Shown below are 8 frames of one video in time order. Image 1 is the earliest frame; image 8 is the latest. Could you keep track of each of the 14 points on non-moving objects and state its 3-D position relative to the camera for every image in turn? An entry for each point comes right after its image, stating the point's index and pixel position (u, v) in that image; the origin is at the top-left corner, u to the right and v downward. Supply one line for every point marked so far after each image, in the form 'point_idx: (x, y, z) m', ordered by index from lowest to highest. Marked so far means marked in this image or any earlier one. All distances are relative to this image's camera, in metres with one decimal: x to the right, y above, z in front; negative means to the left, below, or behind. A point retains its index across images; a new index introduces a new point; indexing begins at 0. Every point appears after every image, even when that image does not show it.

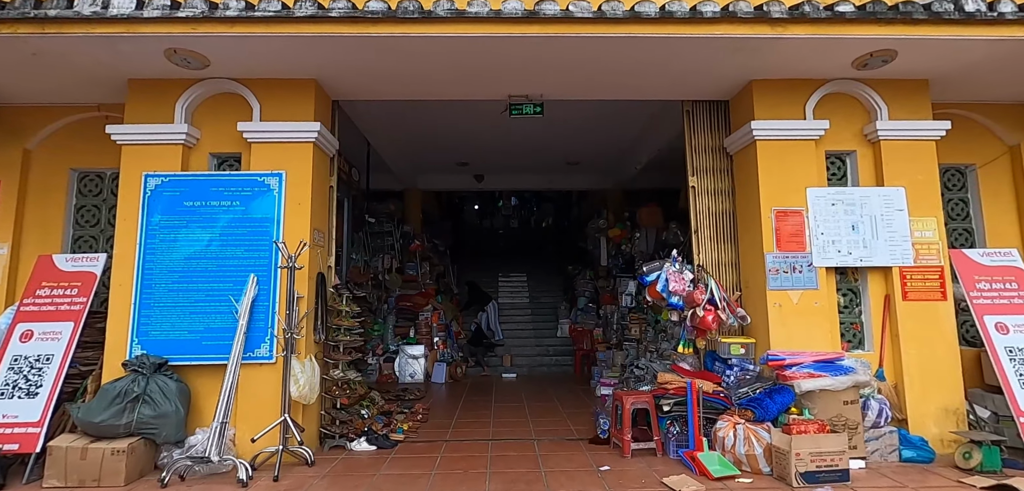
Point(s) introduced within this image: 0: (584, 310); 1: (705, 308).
0: (+1.1, -1.0, +8.3) m
1: (+1.4, -0.4, +3.7) m
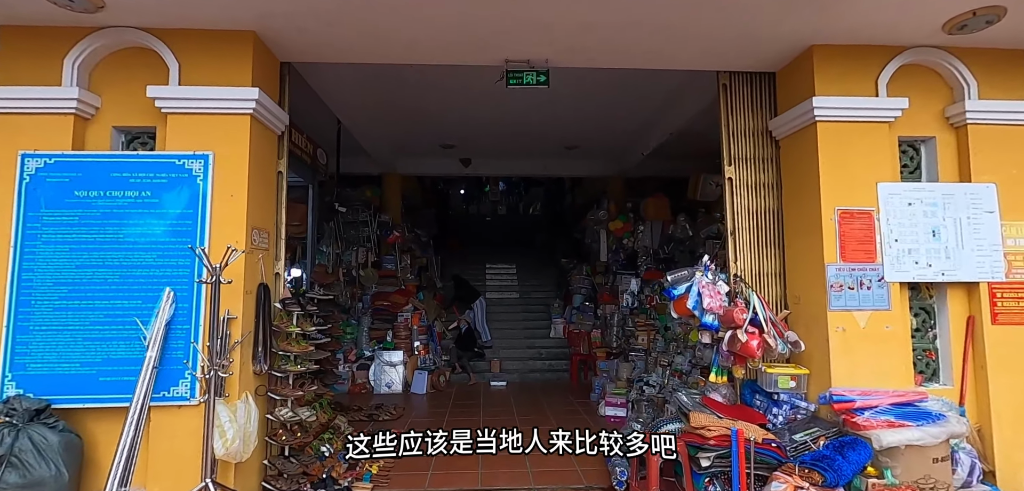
0: (+1.0, -0.9, +7.5) m
1: (+1.3, -0.5, +3.0) m
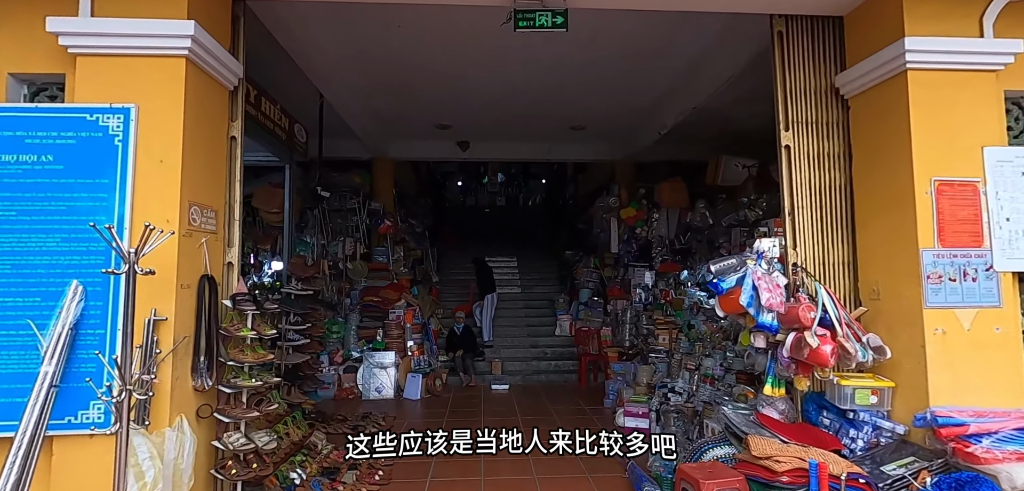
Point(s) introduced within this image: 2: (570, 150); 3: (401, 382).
0: (+1.0, -0.8, +6.9) m
1: (+1.4, -0.4, +2.4) m
2: (+0.8, +1.3, +7.5) m
3: (-1.2, -1.4, +5.6) m
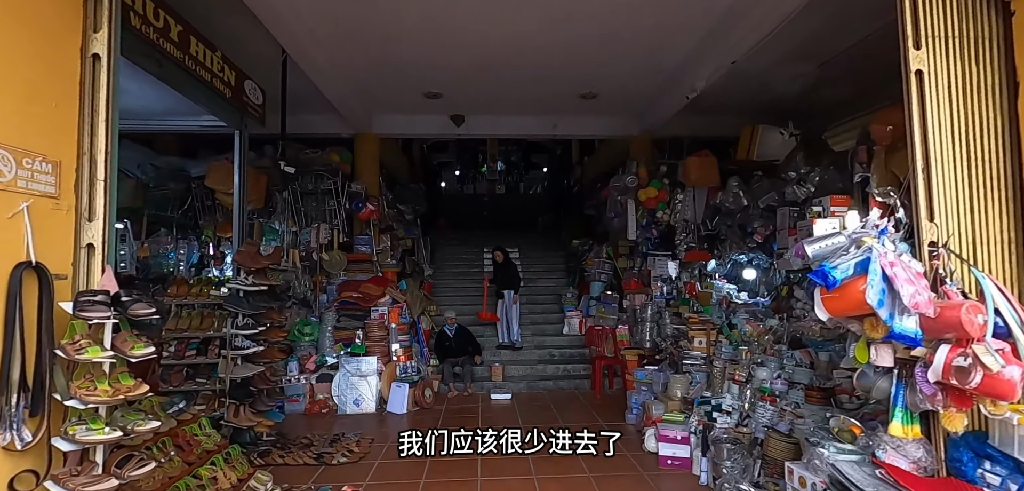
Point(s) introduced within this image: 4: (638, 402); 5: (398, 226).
0: (+1.0, -0.6, +6.1) m
1: (+1.4, -0.3, +1.5) m
2: (+0.8, +1.5, +6.6) m
3: (-1.2, -1.3, +4.8) m
4: (+1.0, -1.2, +4.2) m
5: (-1.5, +0.3, +7.0) m
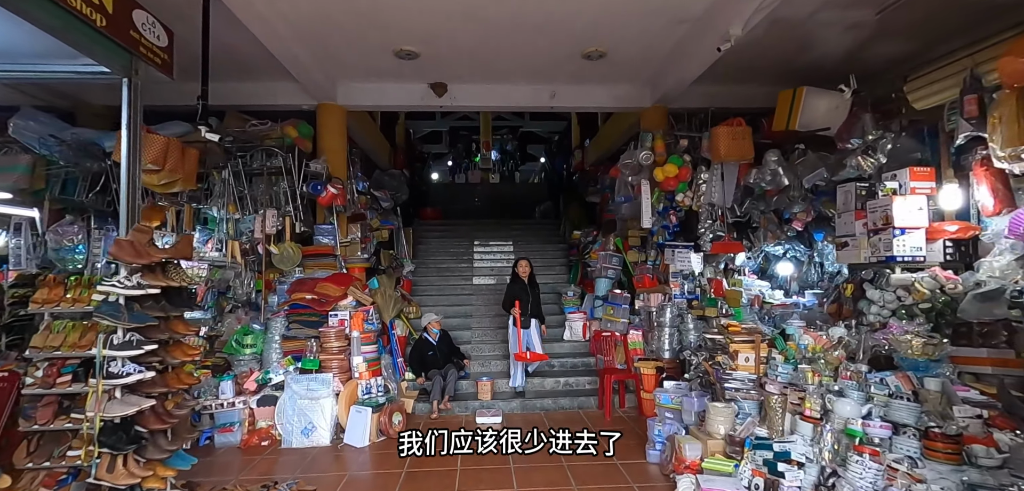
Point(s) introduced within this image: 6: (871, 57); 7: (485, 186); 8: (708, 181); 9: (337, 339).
0: (+1.0, -0.5, +5.2) m
1: (+1.4, -0.2, +0.6) m
2: (+0.7, +1.6, +5.6) m
3: (-1.2, -1.2, +3.8) m
4: (+0.9, -1.2, +3.3) m
5: (-1.6, +0.4, +6.0) m
6: (+3.1, +1.6, +4.6) m
7: (-0.6, +1.4, +12.3) m
8: (+1.7, +0.6, +4.6) m
9: (-1.3, -0.7, +4.0) m
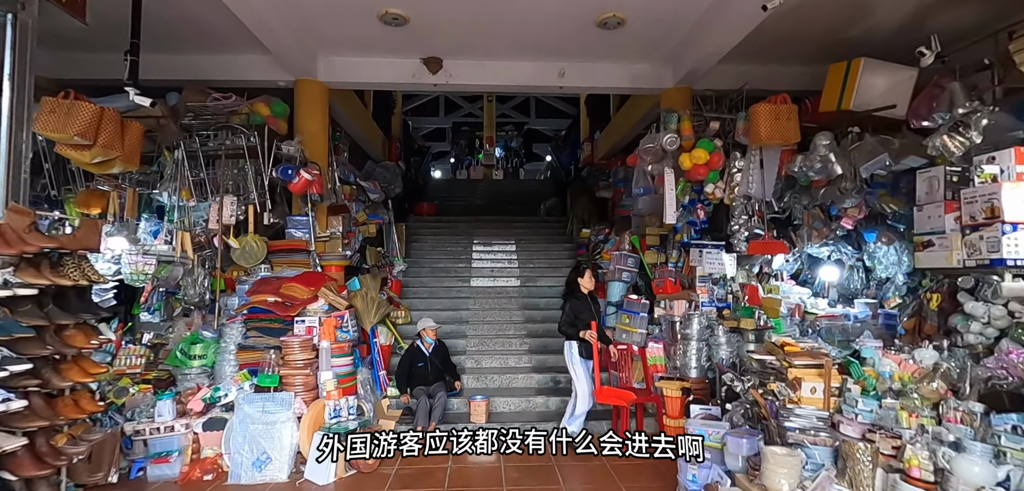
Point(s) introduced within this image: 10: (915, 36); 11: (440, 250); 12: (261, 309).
0: (+1.0, -0.5, +4.5) m
1: (+1.3, -0.2, -0.1) m
2: (+0.8, +1.6, +5.0) m
3: (-1.2, -1.2, +3.2) m
4: (+0.9, -1.1, +2.6) m
5: (-1.6, +0.4, +5.4) m
6: (+3.1, +1.6, +3.9) m
7: (-0.5, +1.4, +11.7) m
8: (+1.7, +0.6, +3.9) m
9: (-1.3, -0.7, +3.4) m
10: (+3.1, +1.6, +4.0) m
11: (-0.9, -0.1, +6.9) m
12: (-1.7, -0.4, +3.5) m
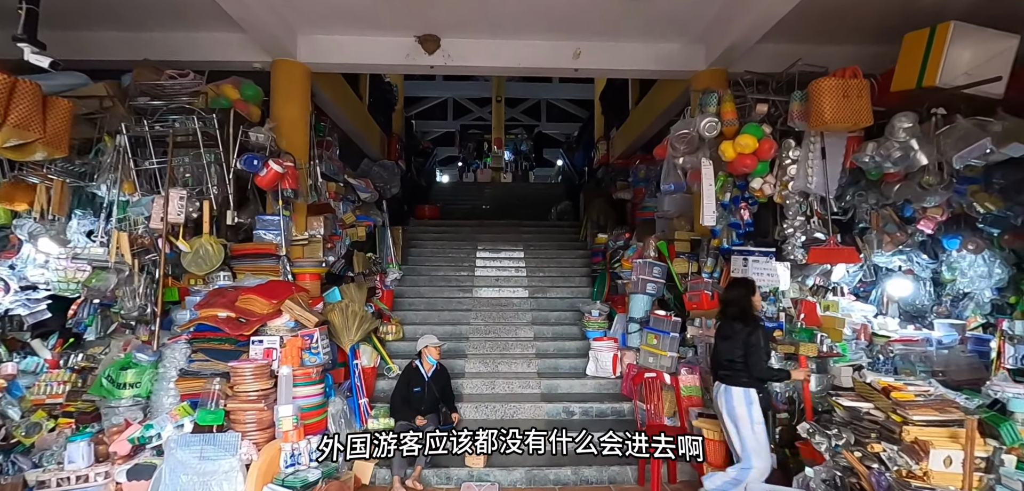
0: (+1.0, -0.6, +3.8) m
1: (+1.3, -0.2, -0.7) m
2: (+0.8, +1.5, +4.3) m
3: (-1.2, -1.2, +2.5) m
4: (+0.9, -1.2, +1.9) m
5: (-1.5, +0.4, +4.7) m
6: (+3.2, +1.6, +3.2) m
7: (-0.3, +1.2, +11.0) m
8: (+1.7, +0.5, +3.2) m
9: (-1.3, -0.7, +2.7) m
10: (+3.1, +1.5, +3.3) m
11: (-0.9, -0.1, +6.2) m
12: (-1.6, -0.4, +2.9) m
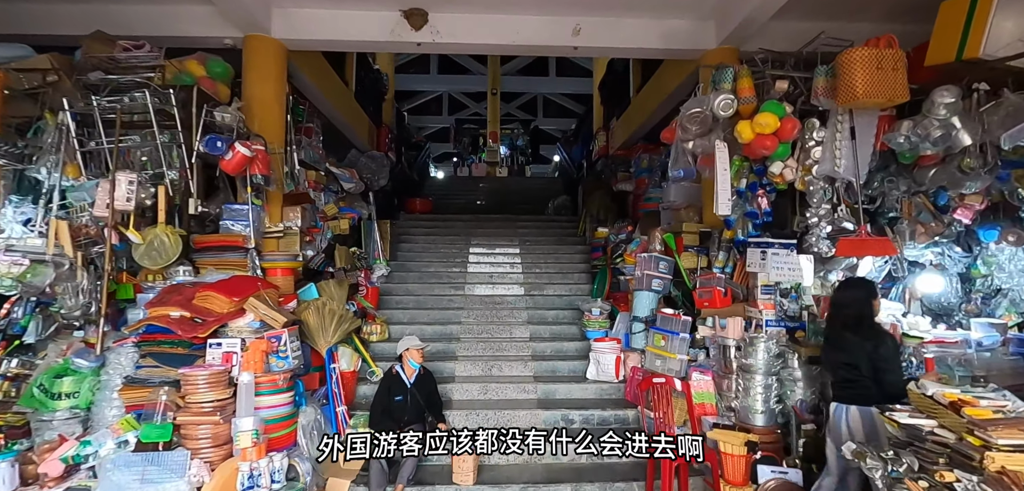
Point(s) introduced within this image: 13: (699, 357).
0: (+1.0, -0.5, +3.5) m
1: (+1.3, -0.2, -1.1) m
2: (+0.8, +1.6, +4.0) m
3: (-1.3, -1.2, +2.2) m
4: (+0.9, -1.1, +1.6) m
5: (-1.6, +0.4, +4.4) m
6: (+3.1, +1.6, +2.9) m
7: (-0.4, +1.3, +10.7) m
8: (+1.7, +0.6, +2.9) m
9: (-1.4, -0.6, +2.4) m
10: (+3.1, +1.6, +3.0) m
11: (-0.9, -0.1, +5.9) m
12: (-1.7, -0.4, +2.5) m
13: (+1.2, -0.7, +3.3) m
